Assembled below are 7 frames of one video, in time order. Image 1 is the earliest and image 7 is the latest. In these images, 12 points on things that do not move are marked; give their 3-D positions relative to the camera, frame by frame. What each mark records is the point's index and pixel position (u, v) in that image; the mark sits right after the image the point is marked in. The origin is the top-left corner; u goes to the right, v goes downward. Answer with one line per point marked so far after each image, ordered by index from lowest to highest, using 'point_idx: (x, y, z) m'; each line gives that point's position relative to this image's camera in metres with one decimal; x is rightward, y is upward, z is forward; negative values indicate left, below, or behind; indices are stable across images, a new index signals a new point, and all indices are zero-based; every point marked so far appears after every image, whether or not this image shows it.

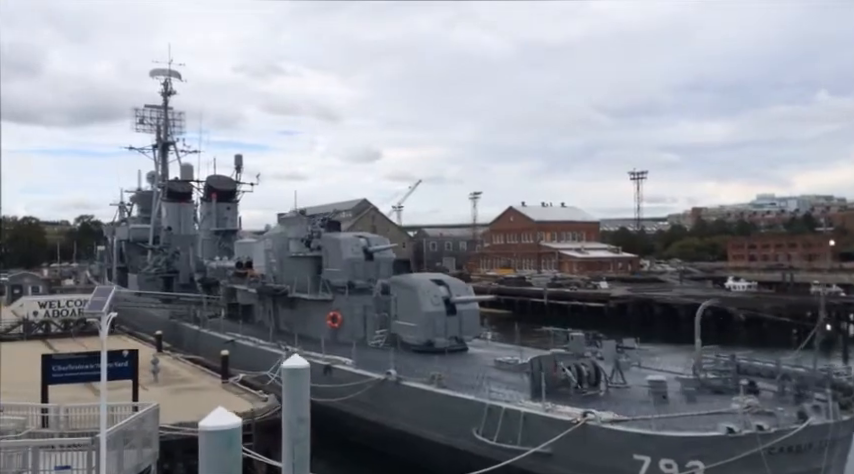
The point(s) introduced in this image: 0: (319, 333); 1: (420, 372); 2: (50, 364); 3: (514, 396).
0: (-2.3, -2.0, +15.3) m
1: (-0.1, -1.9, +10.1) m
2: (-4.2, -1.4, +7.9) m
3: (+1.0, -1.9, +8.3) m
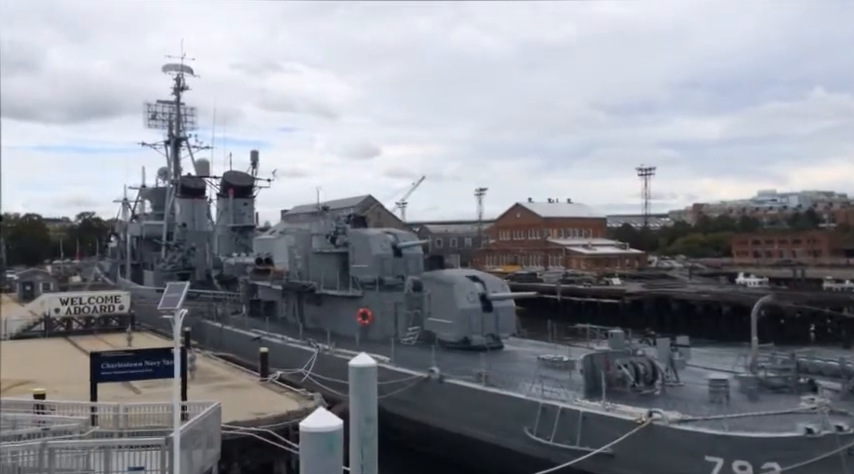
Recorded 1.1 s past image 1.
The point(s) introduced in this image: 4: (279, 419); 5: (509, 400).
0: (-1.7, -2.0, +15.2) m
1: (+0.5, -1.9, +9.9) m
2: (-3.6, -1.4, +7.7) m
3: (+1.6, -1.8, +8.1) m
4: (-1.6, -1.9, +7.6) m
5: (+0.9, -1.9, +8.4) m
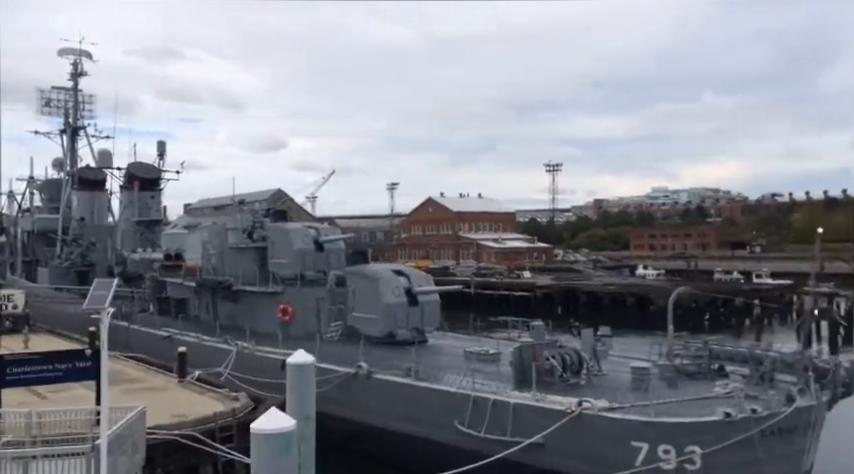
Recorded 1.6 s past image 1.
0: (-3.3, -1.8, +14.8) m
1: (-0.5, -1.8, +9.8) m
2: (-4.2, -1.3, +7.2) m
3: (+0.8, -1.7, +8.2) m
4: (-2.3, -1.9, +7.3) m
5: (+0.1, -1.9, +8.4) m
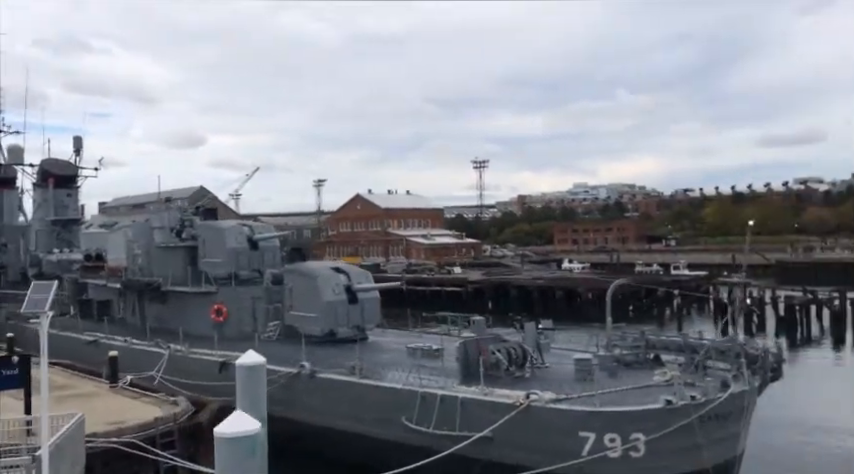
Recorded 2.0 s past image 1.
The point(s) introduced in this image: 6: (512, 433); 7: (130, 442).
0: (-4.6, -1.8, +14.4) m
1: (-1.3, -1.7, +9.7) m
2: (-4.7, -1.3, +6.7) m
3: (+0.2, -1.7, +8.3) m
4: (-2.8, -1.9, +7.0) m
5: (-0.5, -1.8, +8.4) m
6: (+0.9, -2.0, +7.2) m
7: (-2.8, -1.9, +6.7) m
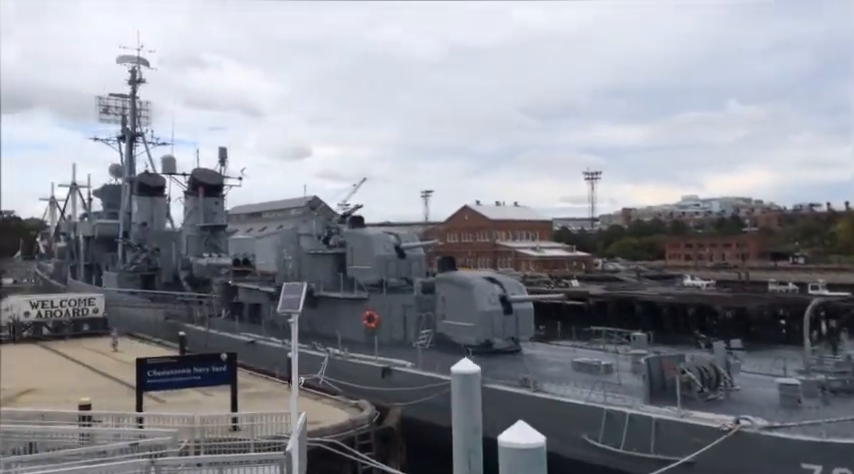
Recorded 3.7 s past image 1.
0: (-1.6, -2.0, +14.7) m
1: (+1.0, -1.9, +9.6) m
2: (-2.8, -1.3, +7.1) m
3: (+2.3, -1.8, +8.0) m
4: (-0.9, -1.9, +7.2) m
5: (+1.6, -2.0, +8.2) m
6: (+2.7, -2.1, +6.8) m
7: (-0.9, -2.0, +6.9) m
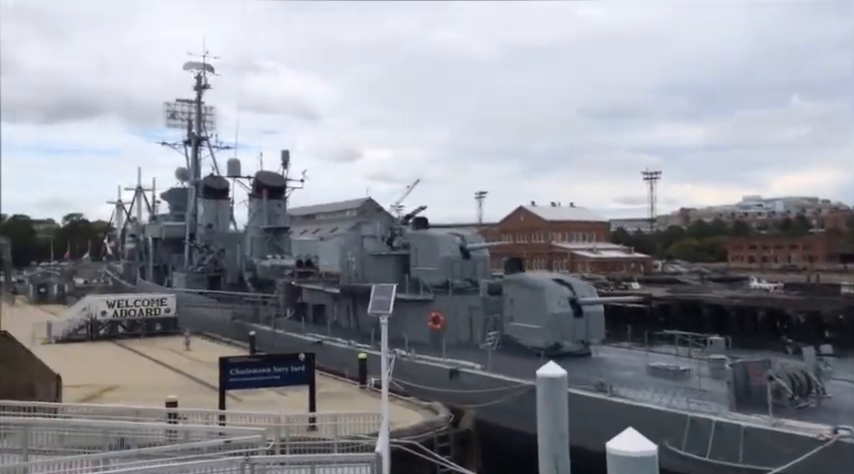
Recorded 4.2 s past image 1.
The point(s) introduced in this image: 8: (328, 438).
0: (-0.2, -2.0, +14.7) m
1: (+2.0, -1.9, +9.5) m
2: (-2.1, -1.3, +7.3) m
3: (+3.1, -1.8, +7.7) m
4: (-0.1, -1.9, +7.2) m
5: (+2.4, -2.0, +8.0) m
6: (+3.5, -2.1, +6.5) m
7: (-0.2, -2.0, +6.9) m
8: (-0.9, -1.8, +6.5) m
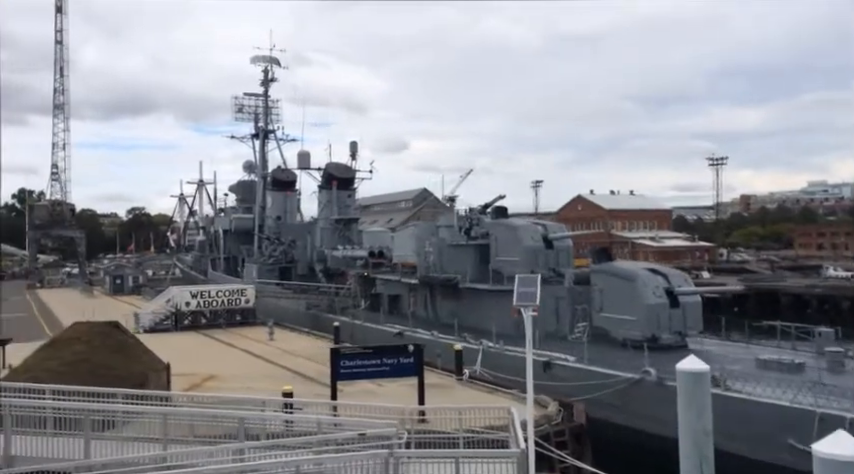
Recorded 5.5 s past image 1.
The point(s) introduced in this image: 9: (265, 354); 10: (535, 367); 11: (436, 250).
0: (+1.4, -1.8, +14.5) m
1: (+3.3, -1.7, +9.1) m
2: (-0.9, -1.3, +7.2) m
3: (+4.3, -1.7, +7.3) m
4: (+1.1, -1.8, +7.0) m
5: (+3.6, -1.8, +7.6) m
6: (+4.6, -2.0, +6.1) m
7: (+0.9, -1.9, +6.7) m
8: (+0.2, -1.7, +6.4) m
9: (-3.1, -2.2, +13.4) m
10: (+1.7, -2.0, +11.1) m
11: (+0.3, -0.3, +16.0) m
